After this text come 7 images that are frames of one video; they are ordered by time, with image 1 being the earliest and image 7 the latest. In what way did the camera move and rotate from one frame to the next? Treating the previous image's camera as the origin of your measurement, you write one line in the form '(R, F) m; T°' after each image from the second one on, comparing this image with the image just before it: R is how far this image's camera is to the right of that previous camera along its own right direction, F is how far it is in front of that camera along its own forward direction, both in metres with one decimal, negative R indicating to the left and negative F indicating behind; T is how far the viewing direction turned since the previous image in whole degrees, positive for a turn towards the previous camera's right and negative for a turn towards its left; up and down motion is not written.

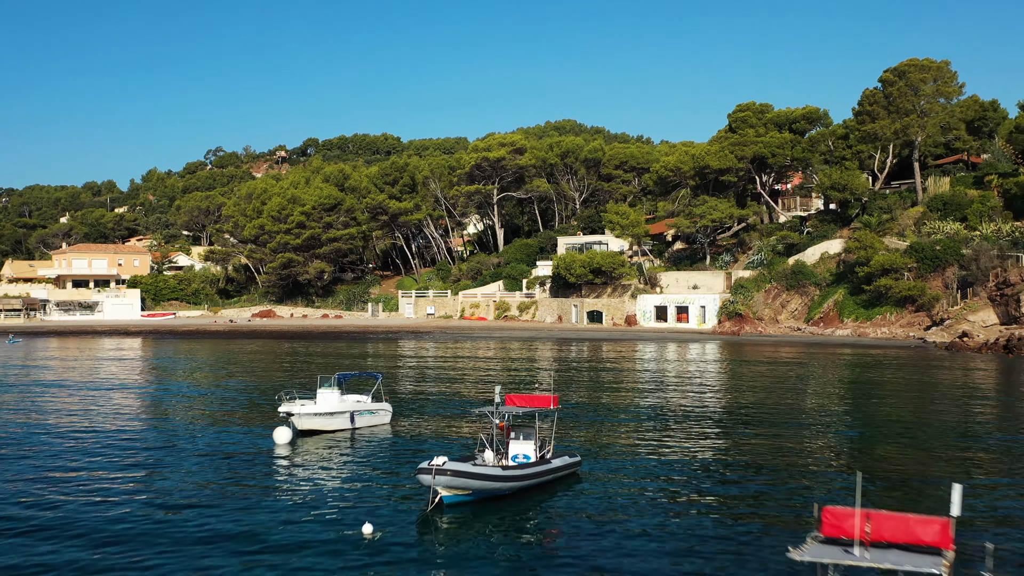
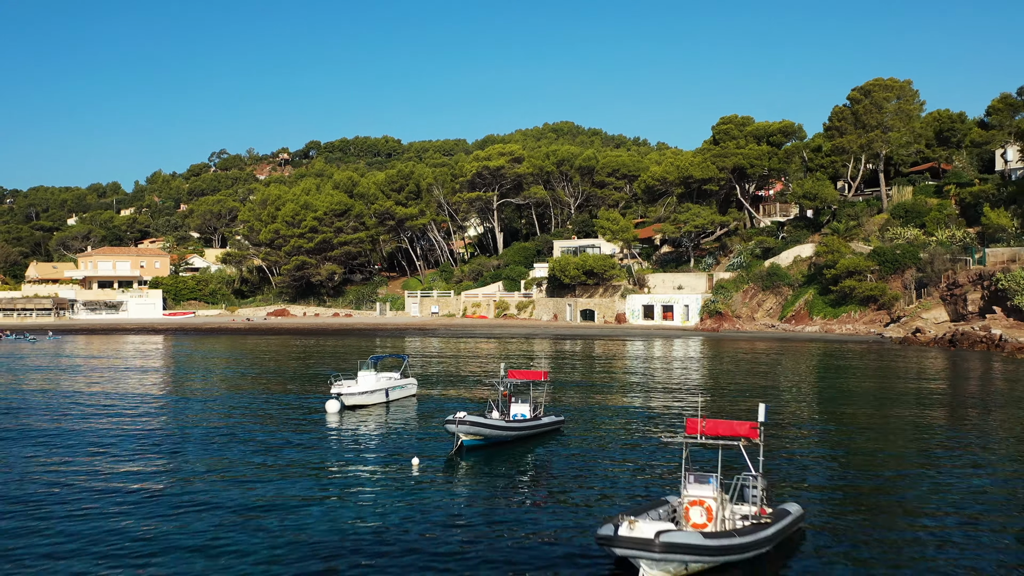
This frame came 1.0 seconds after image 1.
(0.0, -5.6) m; 0°
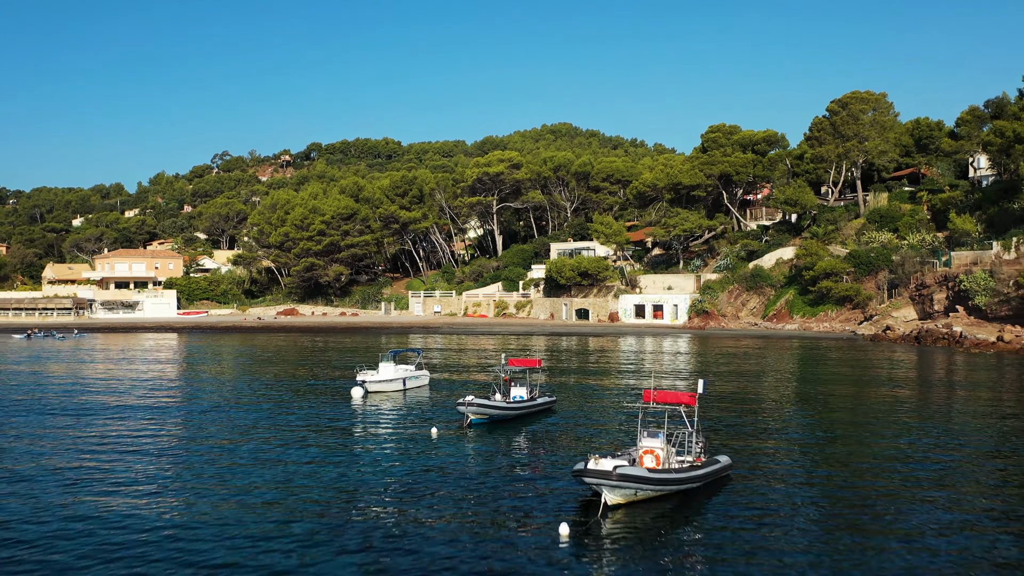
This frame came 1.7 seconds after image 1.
(0.0, -4.2) m; 0°
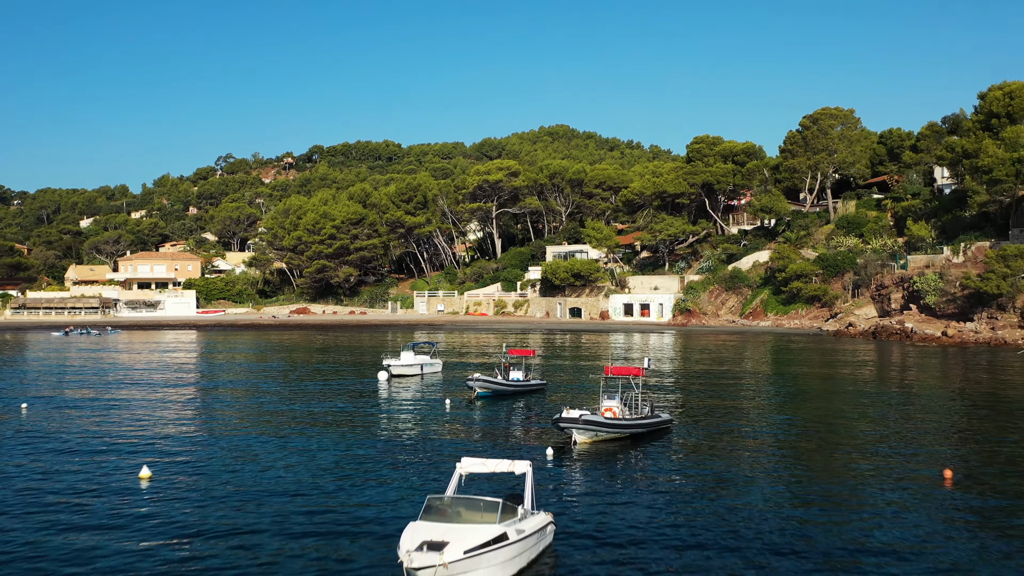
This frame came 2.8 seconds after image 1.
(0.0, -6.3) m; 0°
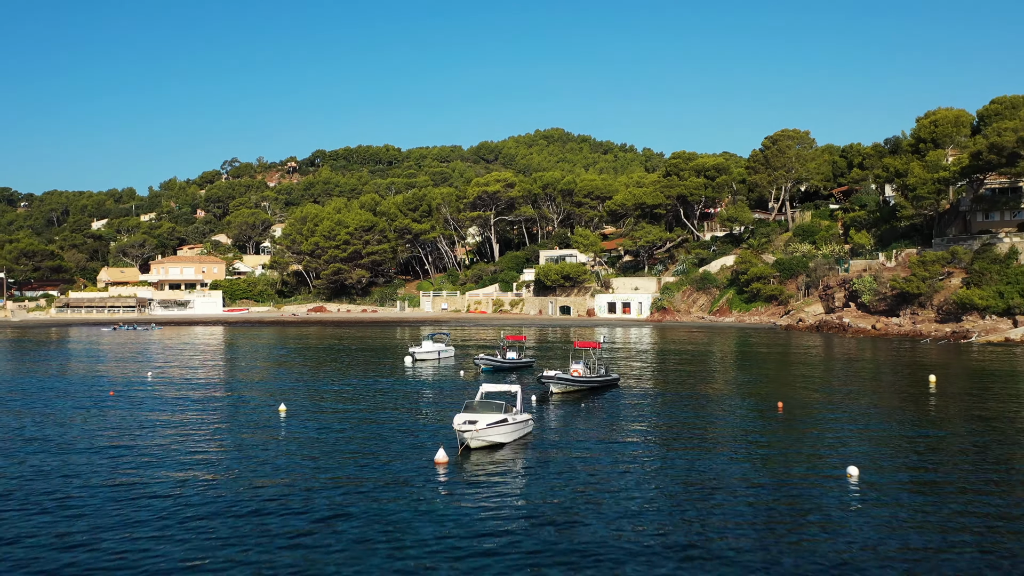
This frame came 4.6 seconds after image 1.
(0.0, -10.5) m; 0°
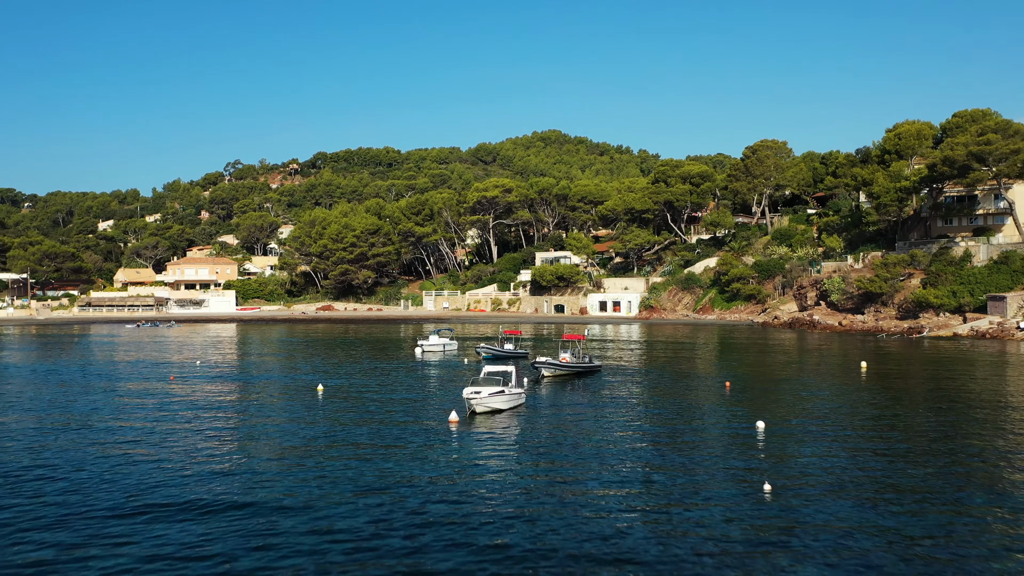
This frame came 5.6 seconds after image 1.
(+0.1, -6.3) m; 0°
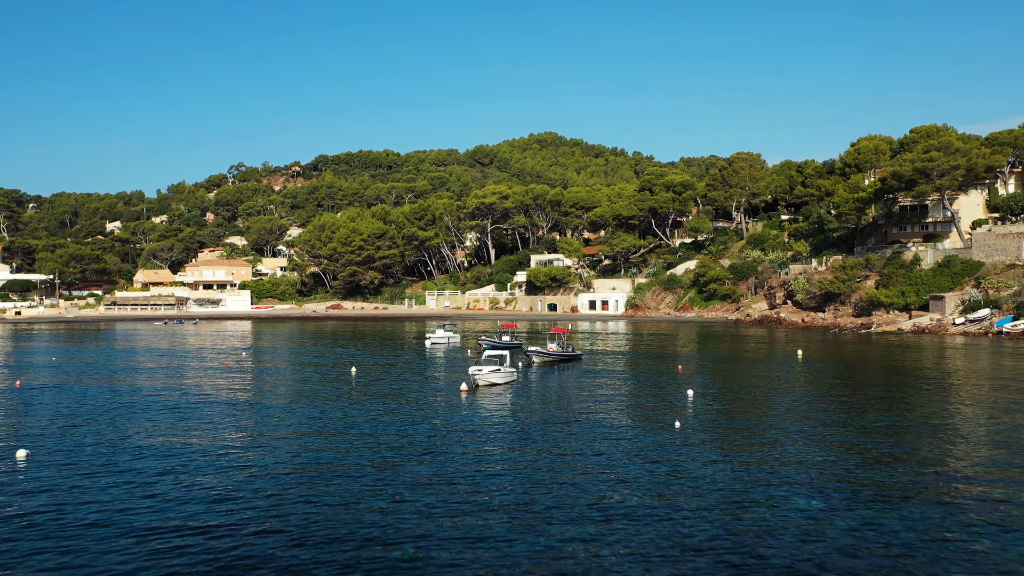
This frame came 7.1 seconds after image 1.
(+0.1, -8.4) m; 0°
